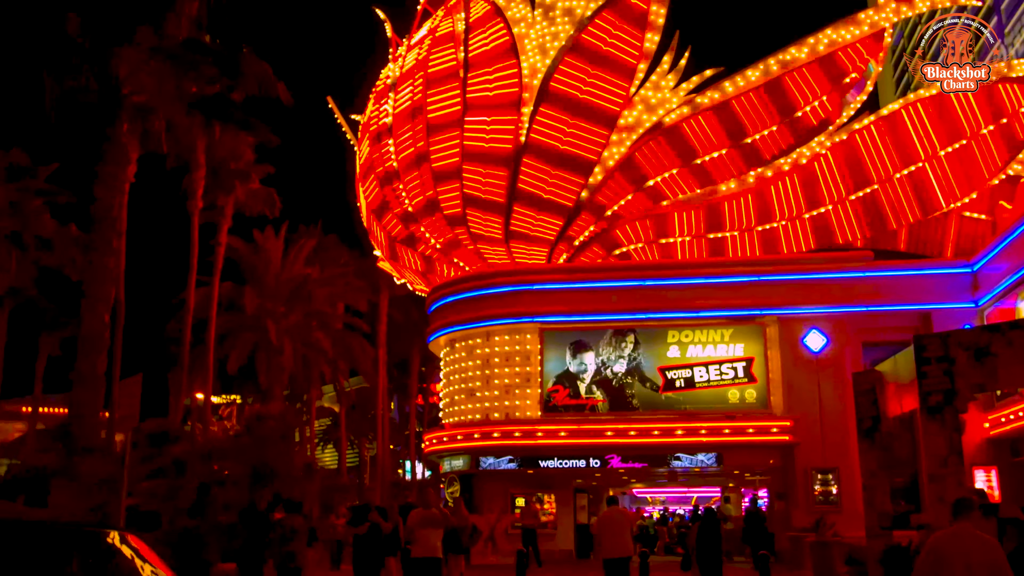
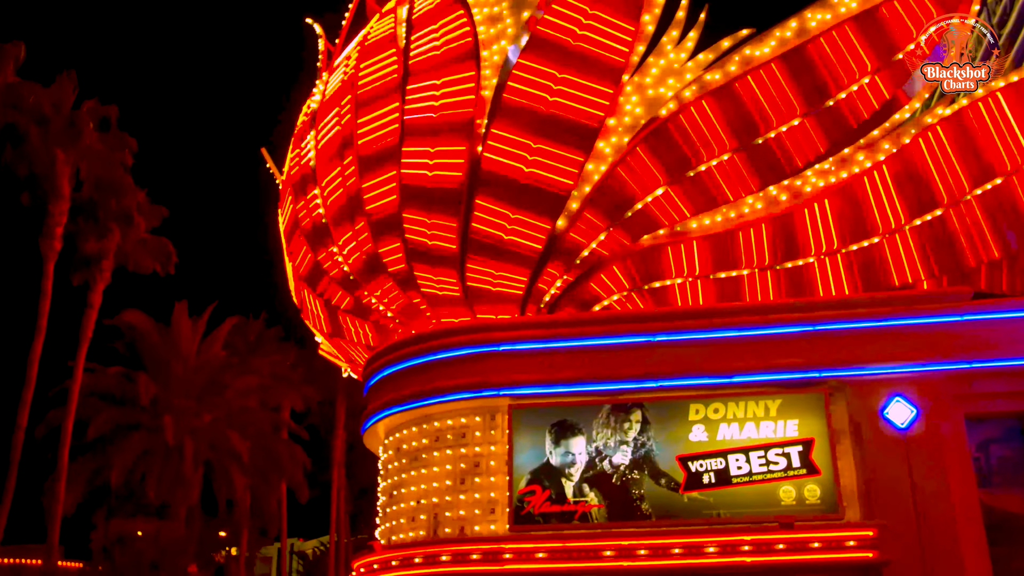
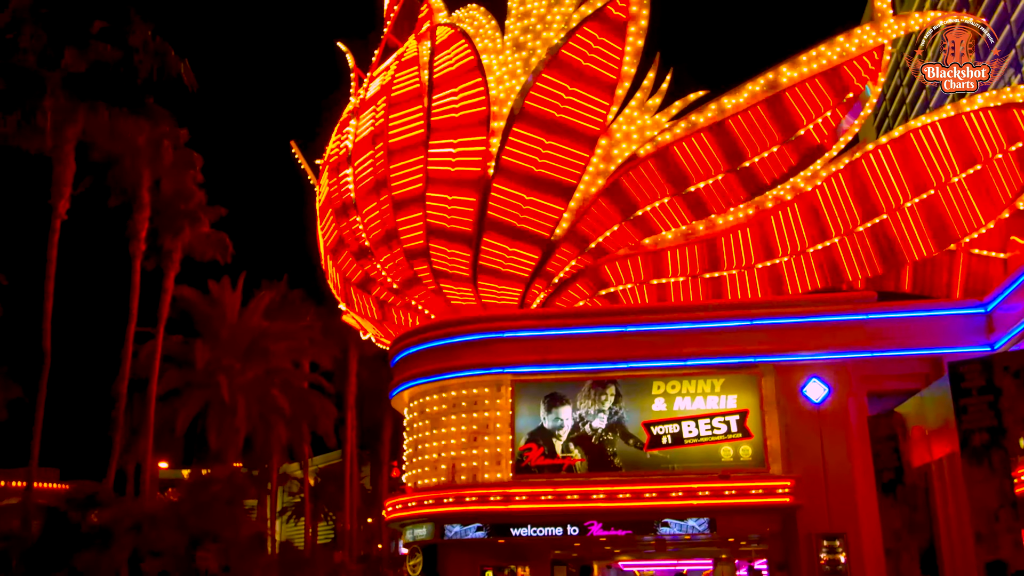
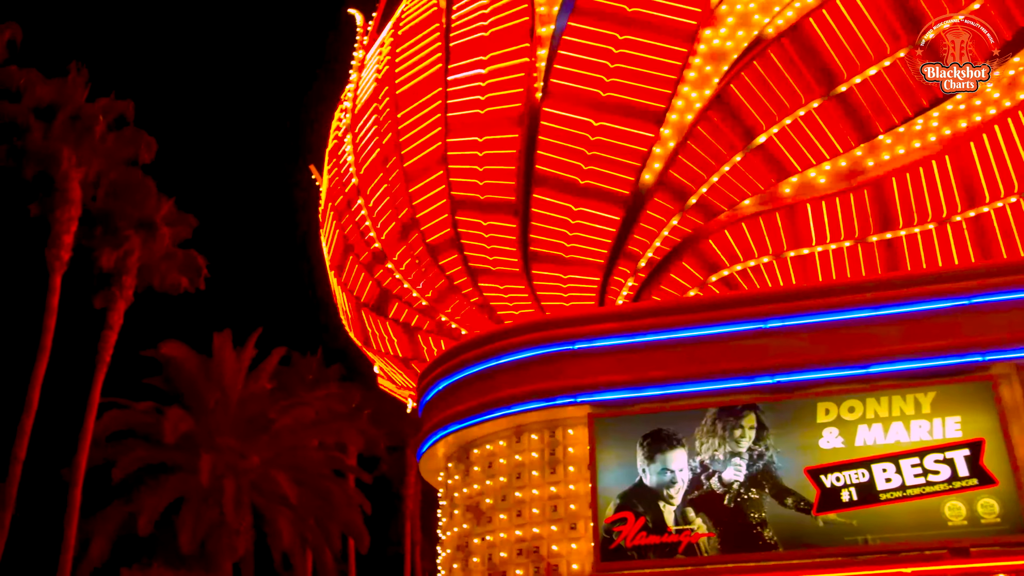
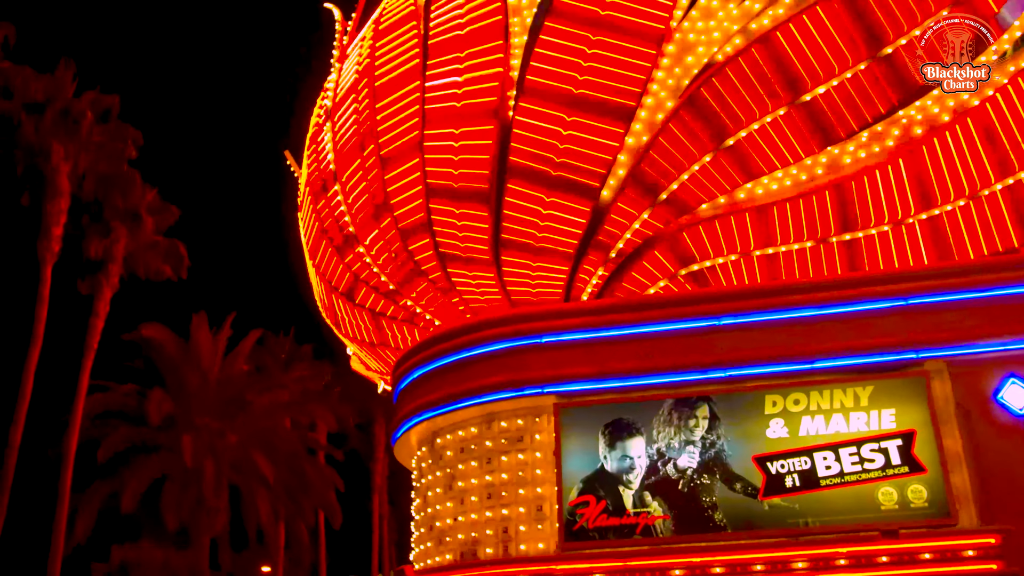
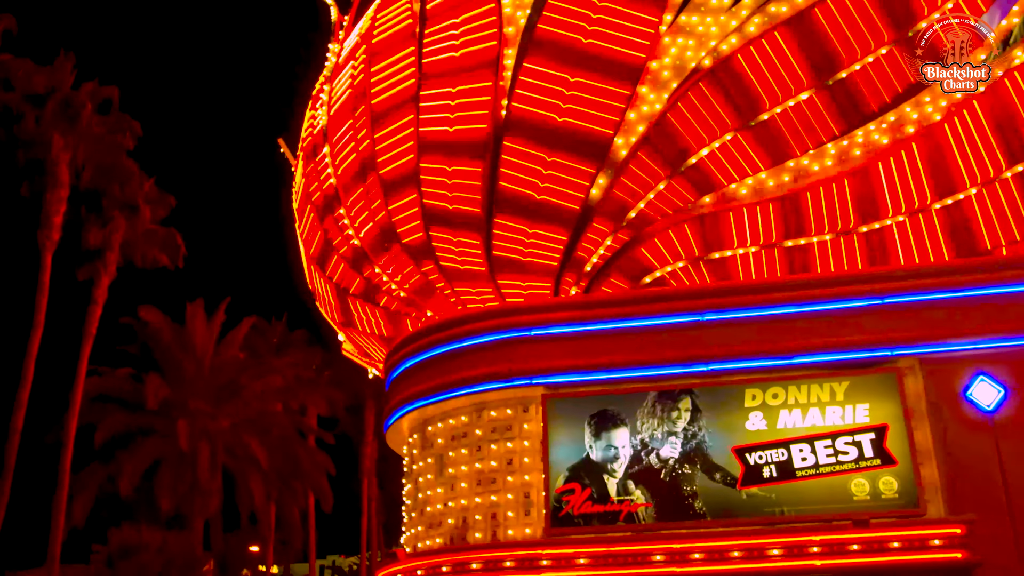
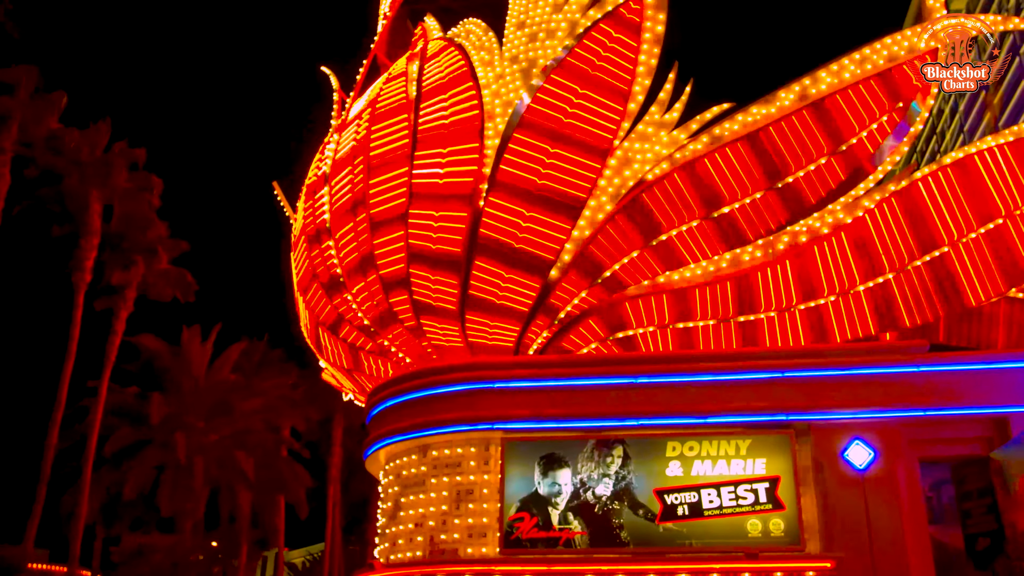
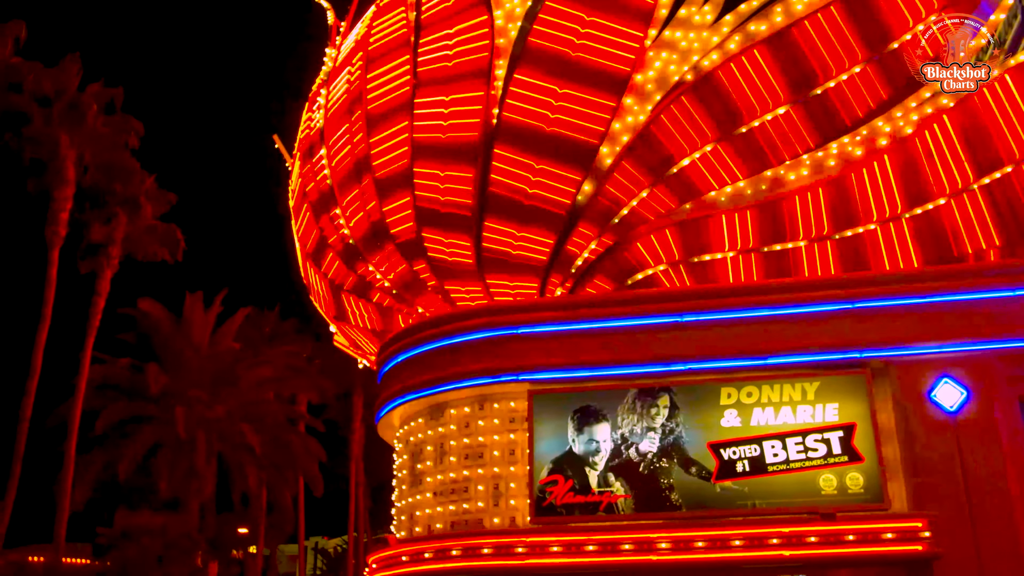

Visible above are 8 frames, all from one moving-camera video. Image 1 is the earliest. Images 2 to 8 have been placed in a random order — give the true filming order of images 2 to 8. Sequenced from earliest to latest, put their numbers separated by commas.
3, 7, 2, 8, 6, 5, 4
